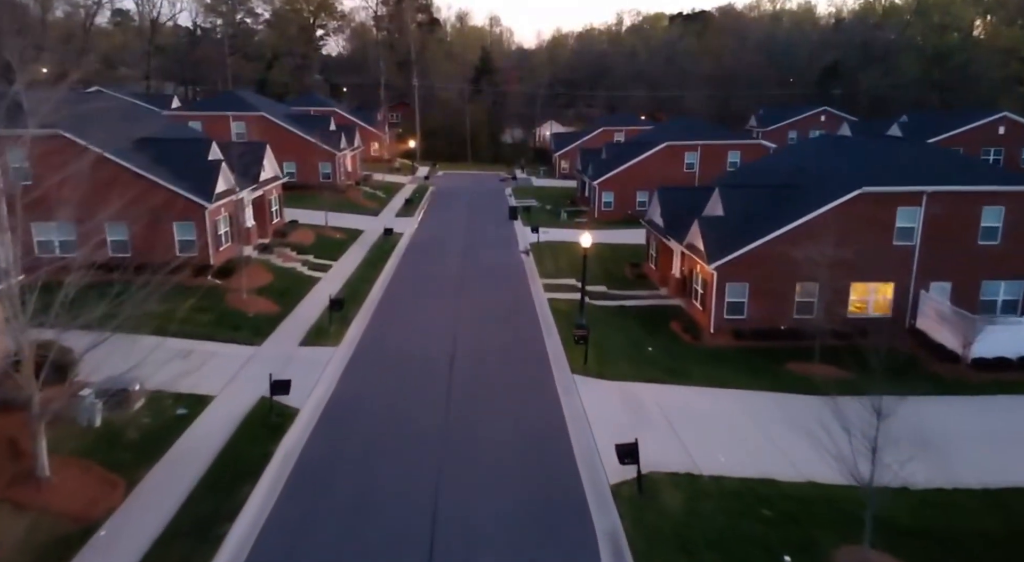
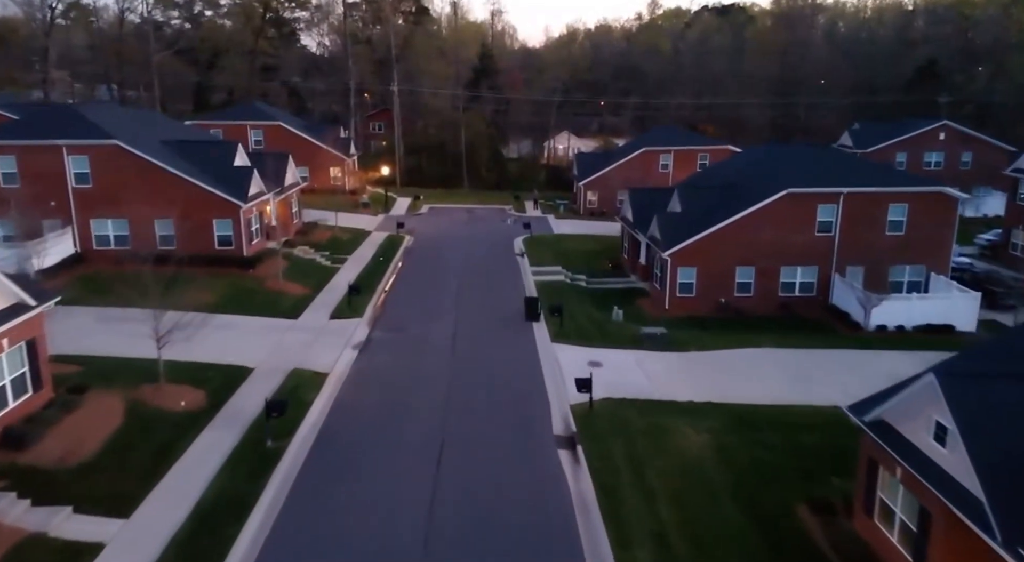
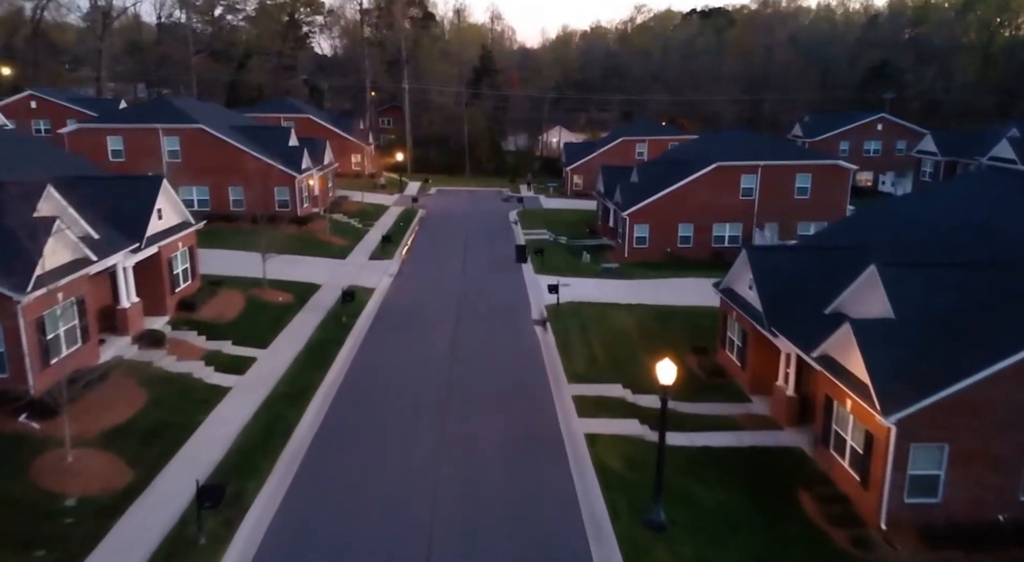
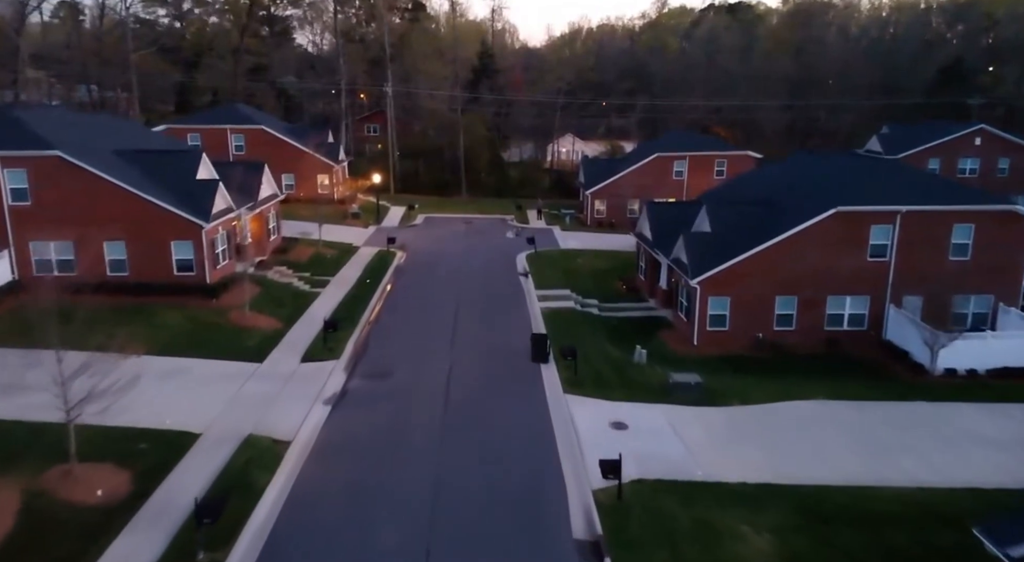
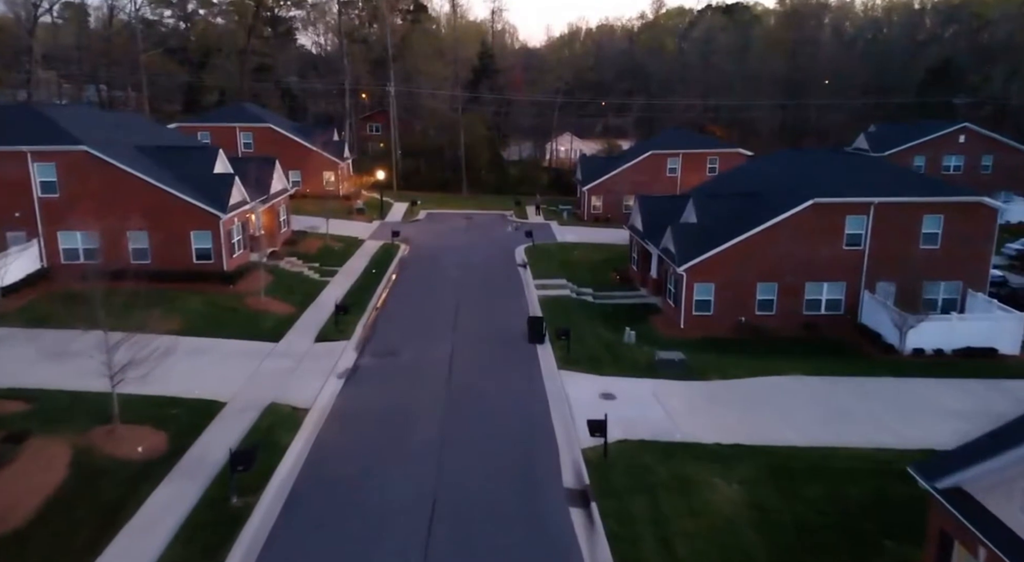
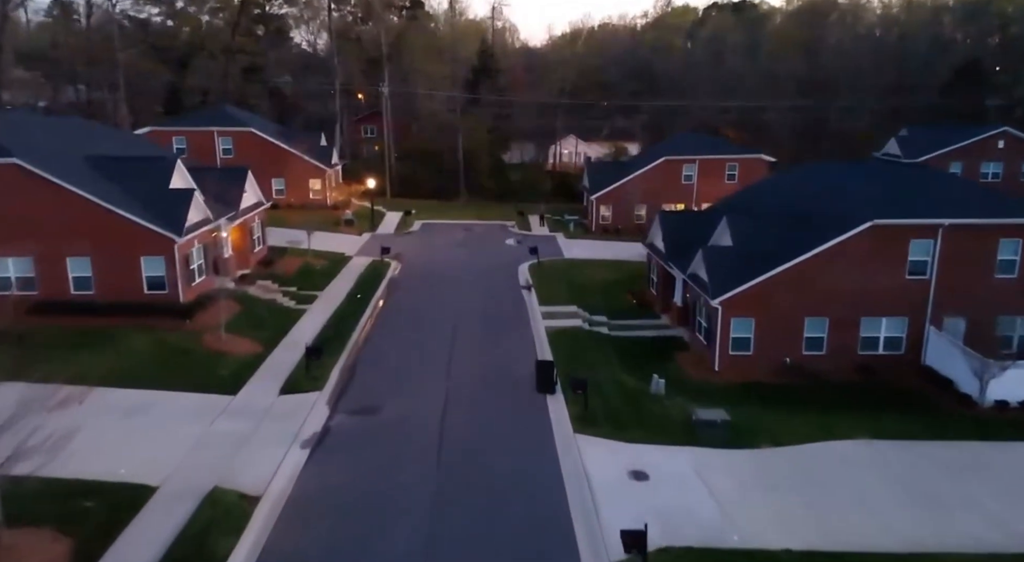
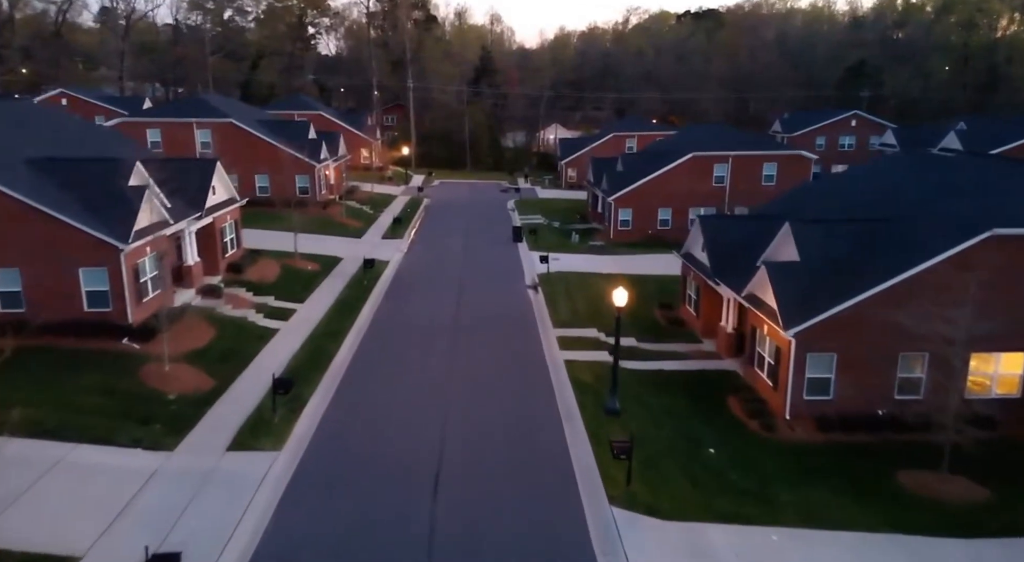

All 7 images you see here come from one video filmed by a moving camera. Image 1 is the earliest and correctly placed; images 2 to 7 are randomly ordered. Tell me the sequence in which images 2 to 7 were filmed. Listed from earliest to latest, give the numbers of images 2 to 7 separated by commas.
7, 3, 2, 5, 4, 6
